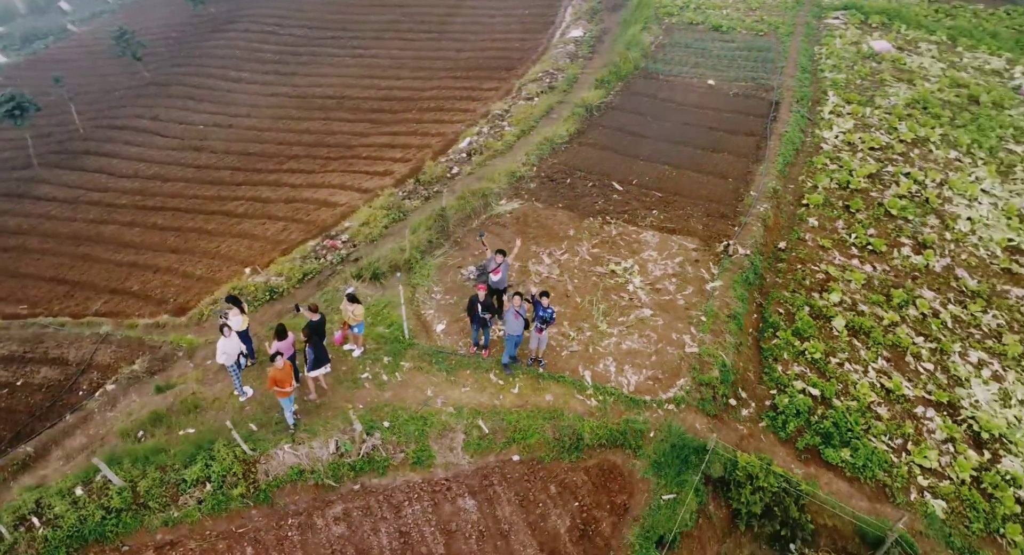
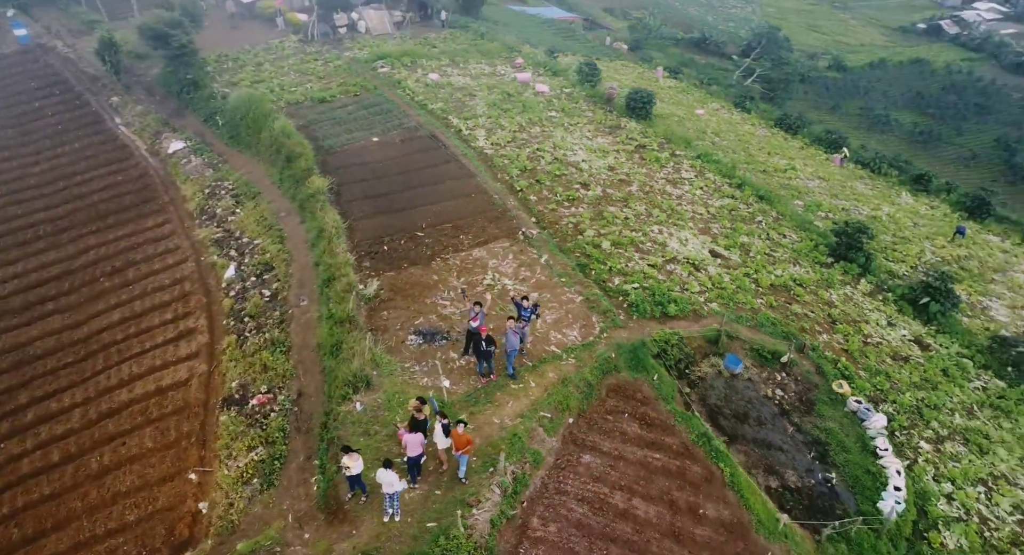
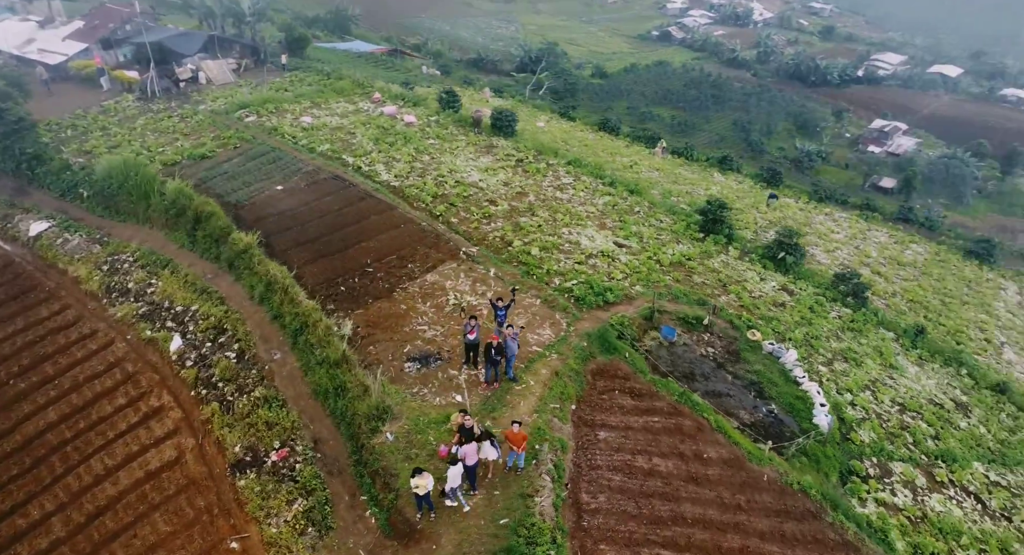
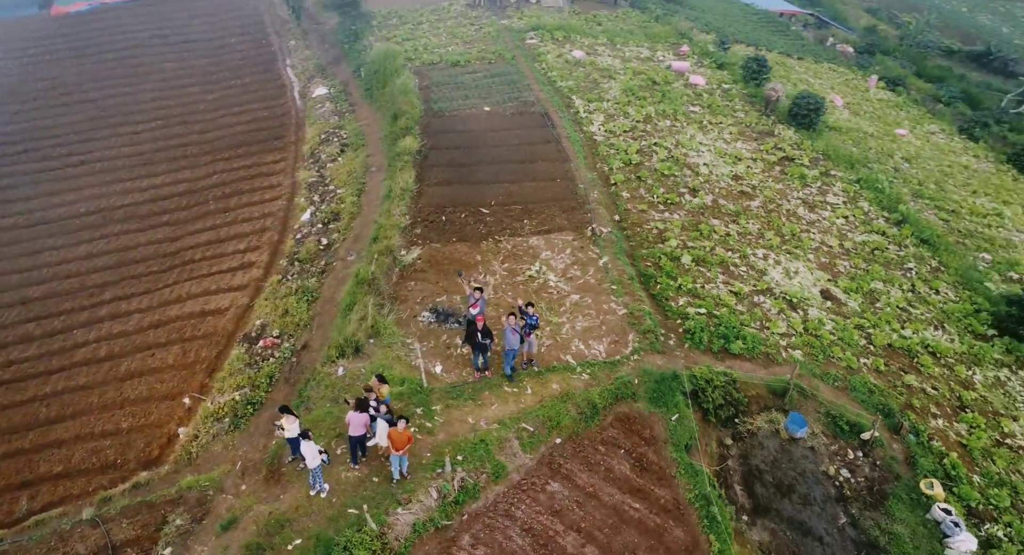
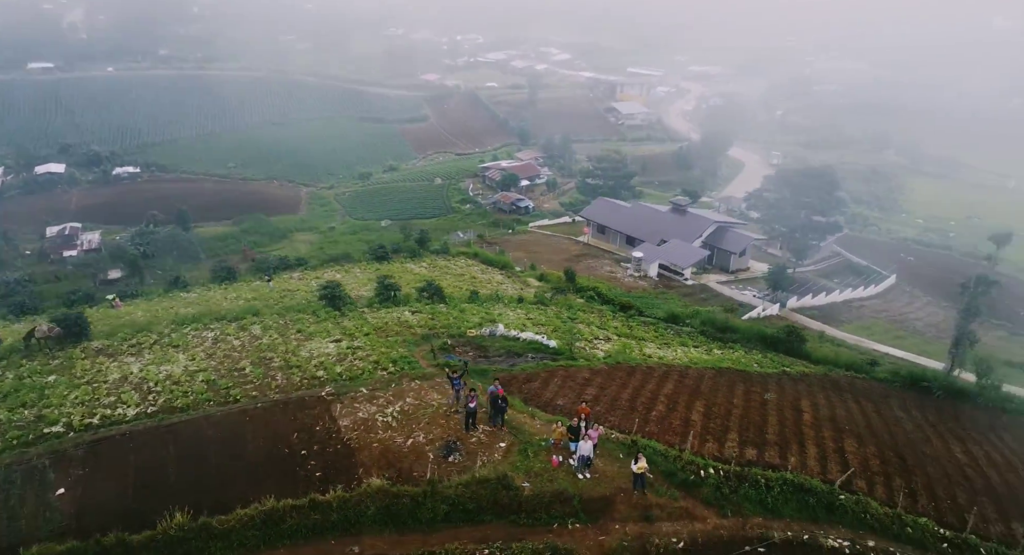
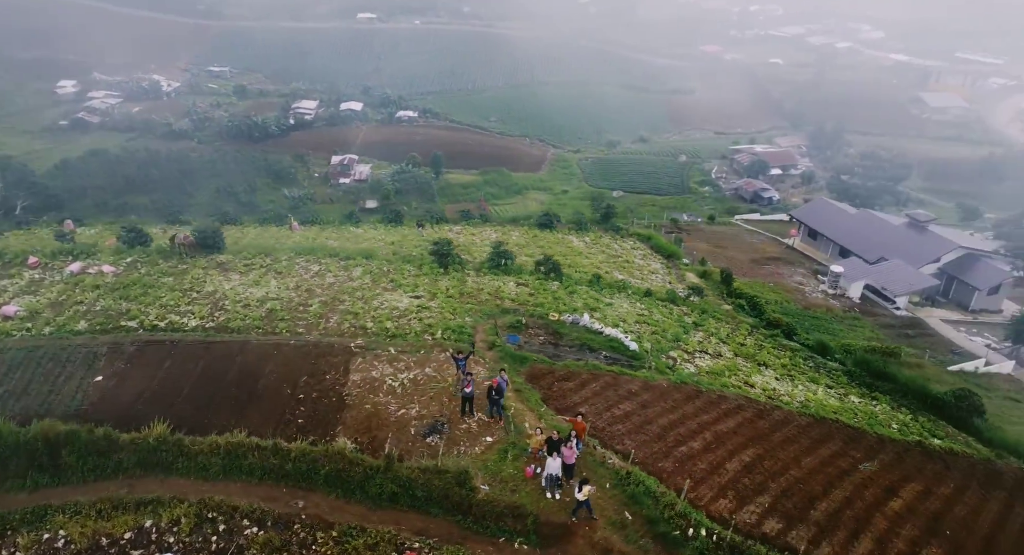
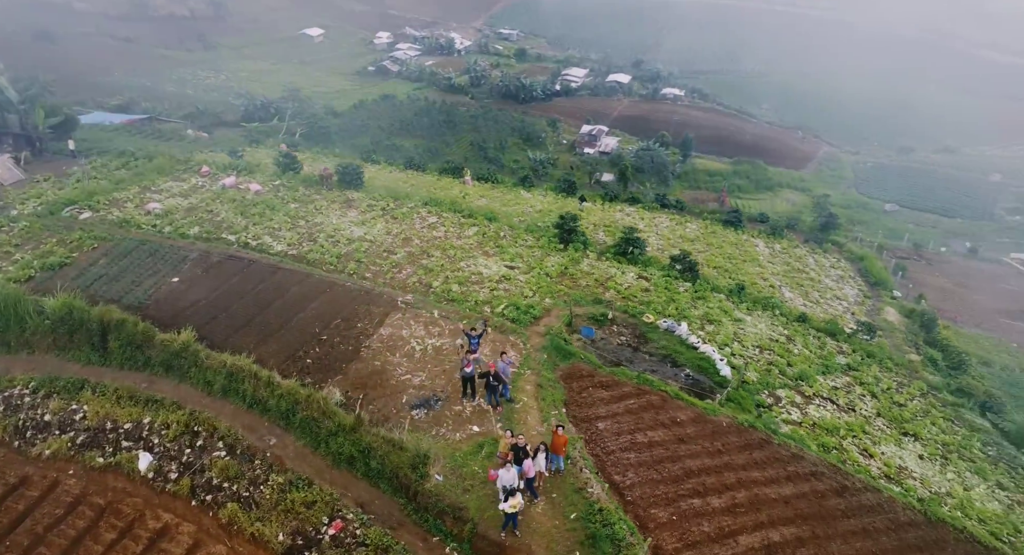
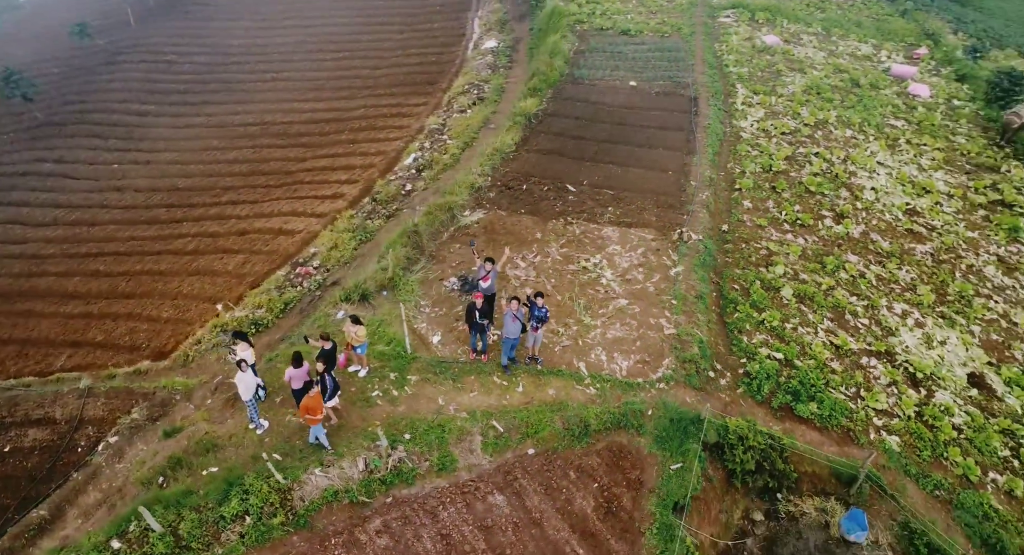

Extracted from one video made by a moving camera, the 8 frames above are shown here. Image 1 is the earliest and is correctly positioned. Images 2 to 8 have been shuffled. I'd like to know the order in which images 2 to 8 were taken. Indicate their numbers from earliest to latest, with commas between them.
8, 4, 2, 3, 7, 6, 5
